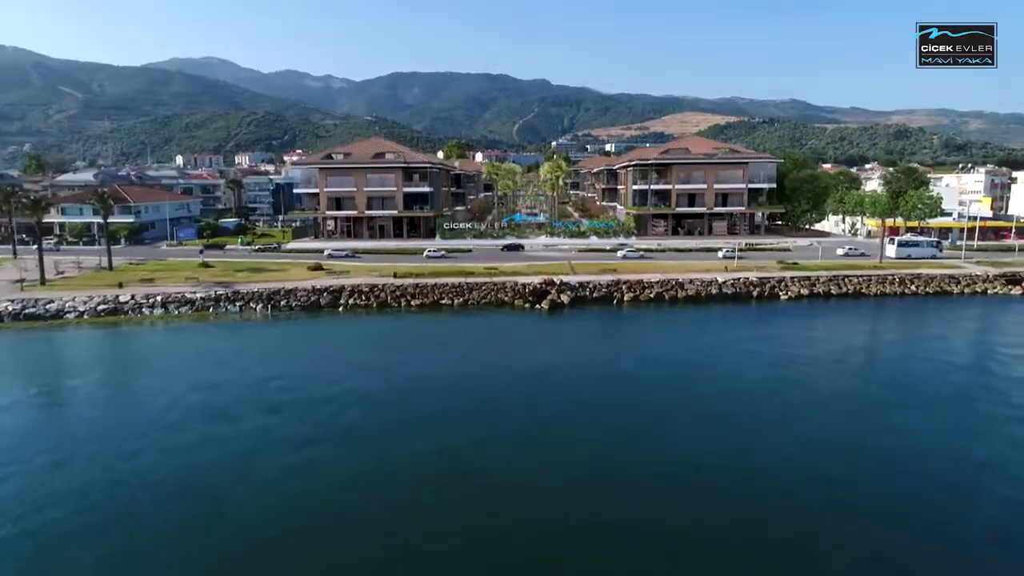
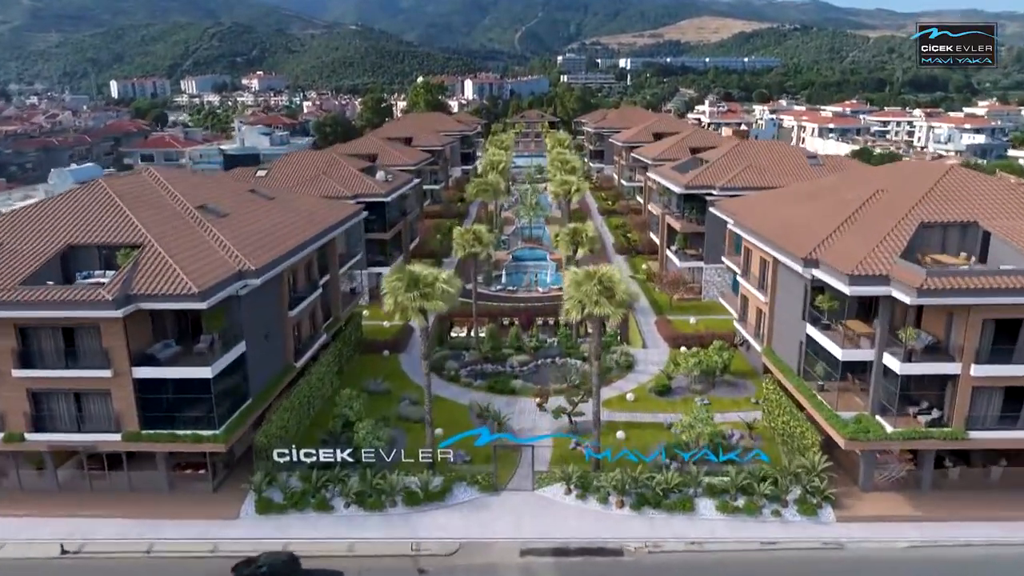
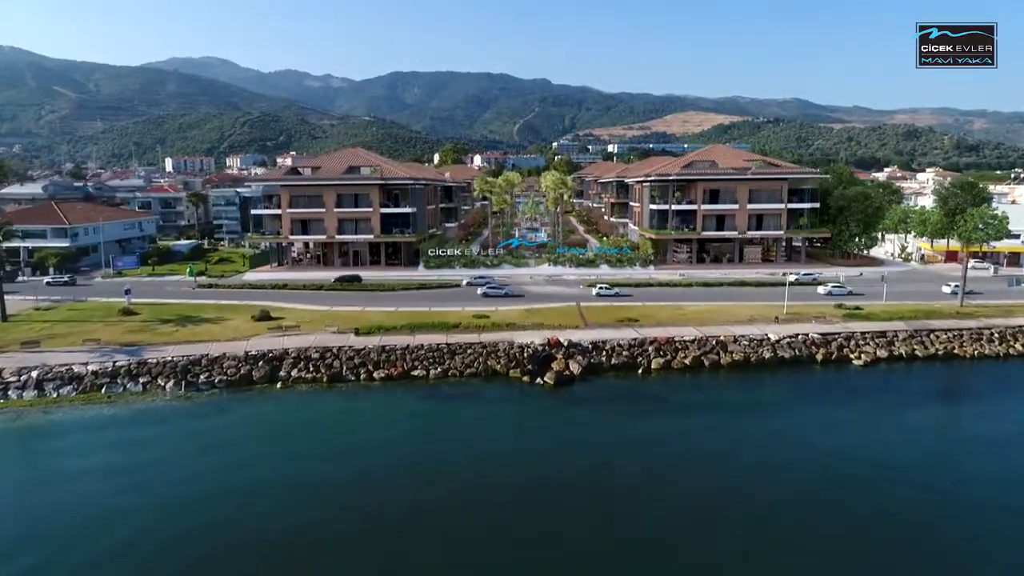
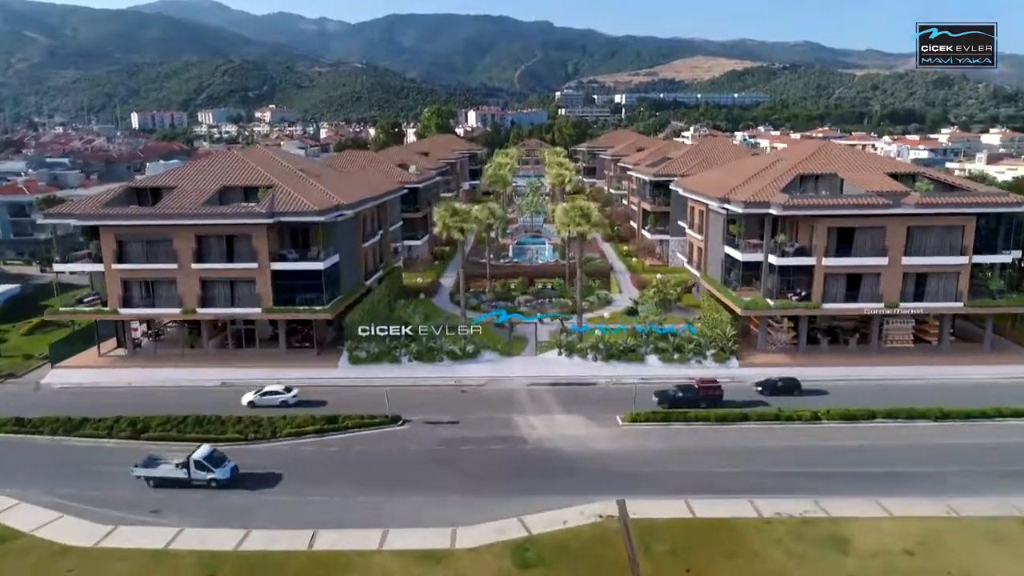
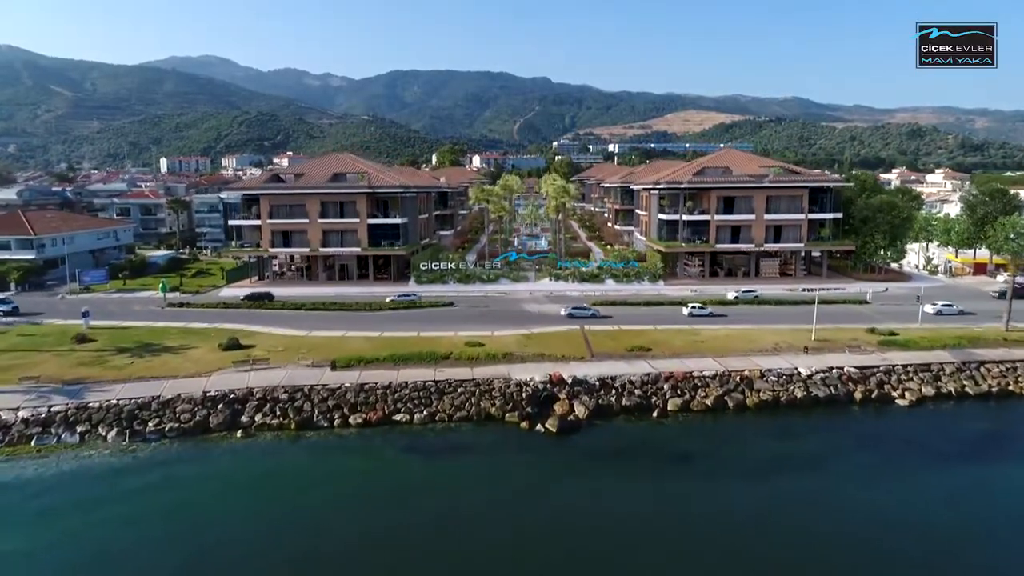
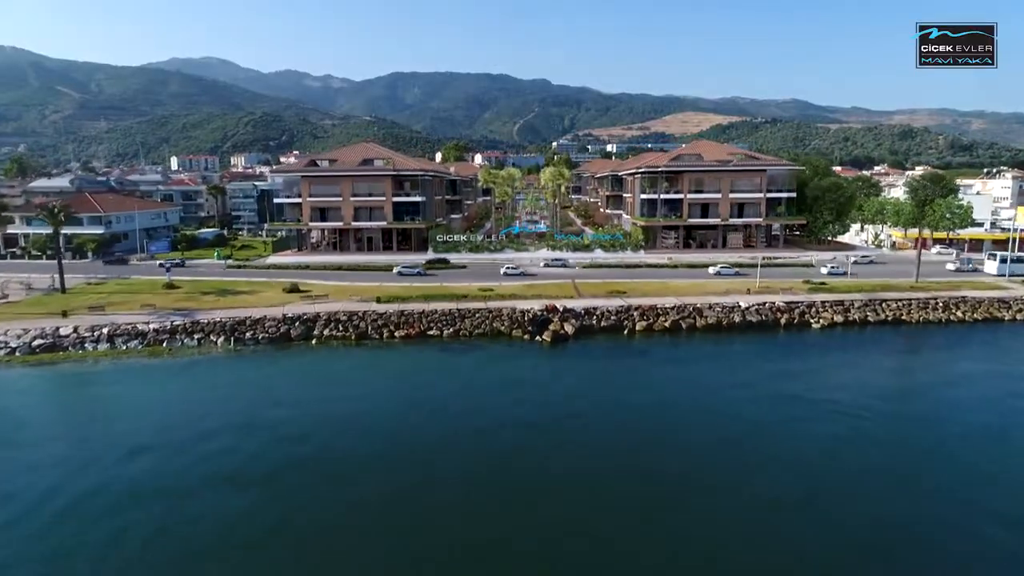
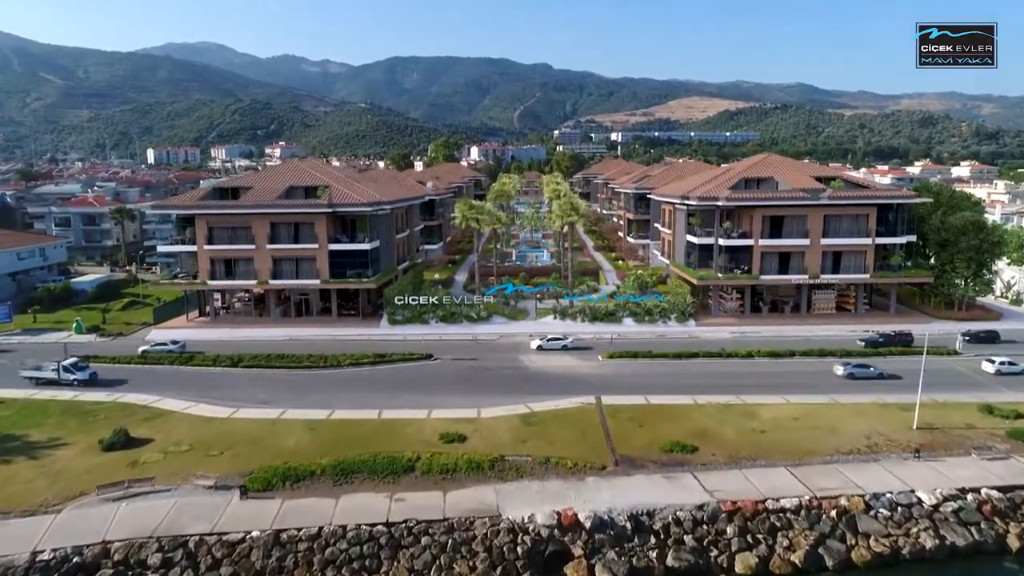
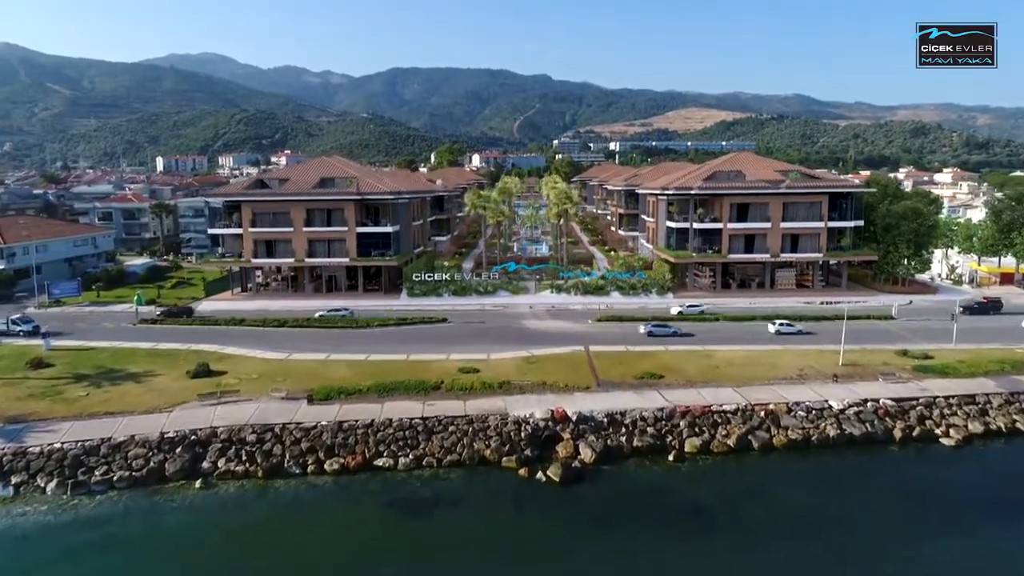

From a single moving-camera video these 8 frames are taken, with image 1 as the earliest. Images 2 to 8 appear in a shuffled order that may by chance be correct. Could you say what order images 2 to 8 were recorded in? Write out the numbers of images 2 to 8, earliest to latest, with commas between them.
6, 3, 5, 8, 7, 4, 2
